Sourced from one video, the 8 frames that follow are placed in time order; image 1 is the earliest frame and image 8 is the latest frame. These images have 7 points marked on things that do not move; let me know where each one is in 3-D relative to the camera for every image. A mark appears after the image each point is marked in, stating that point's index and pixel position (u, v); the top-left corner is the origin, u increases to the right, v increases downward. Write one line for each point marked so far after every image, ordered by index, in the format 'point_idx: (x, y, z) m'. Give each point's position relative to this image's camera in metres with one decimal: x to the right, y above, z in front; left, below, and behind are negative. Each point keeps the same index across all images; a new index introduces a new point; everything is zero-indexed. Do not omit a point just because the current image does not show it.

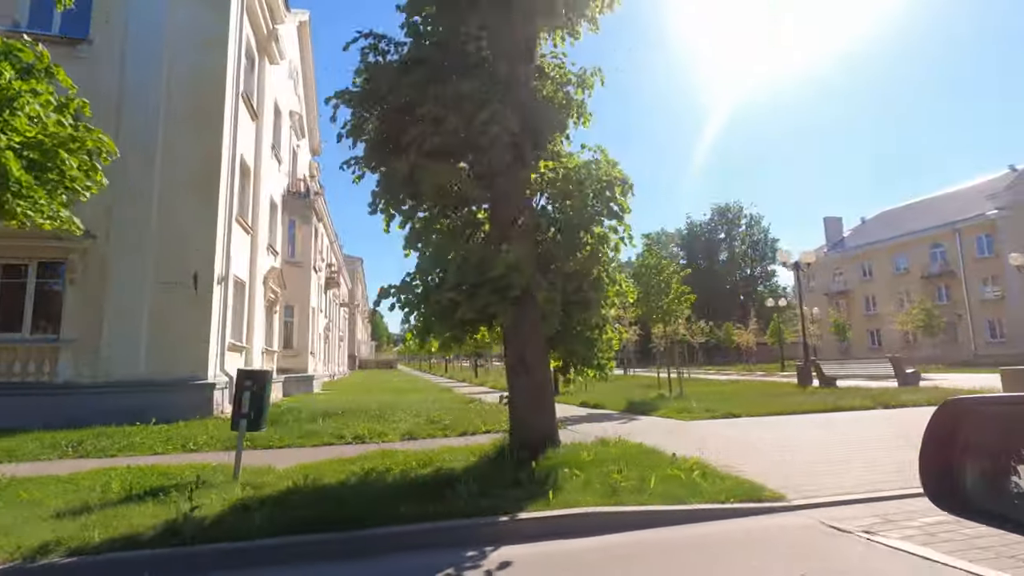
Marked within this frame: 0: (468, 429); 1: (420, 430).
0: (-1.0, -2.9, +10.7) m
1: (-2.0, -2.9, +10.8) m
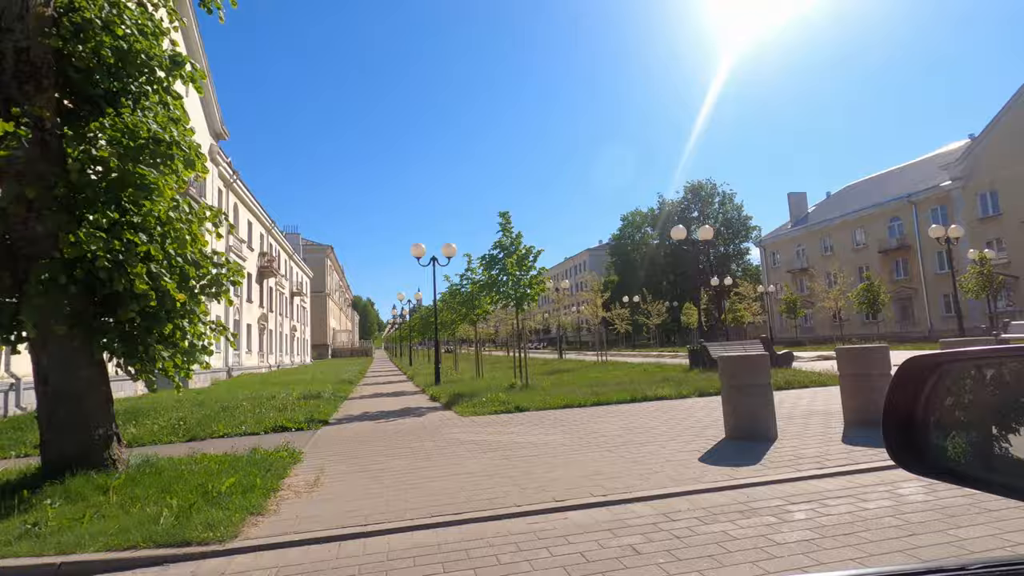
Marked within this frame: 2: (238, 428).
0: (-5.8, -2.7, +9.6) m
1: (-6.8, -2.7, +9.7) m
2: (-5.2, -2.7, +10.1) m
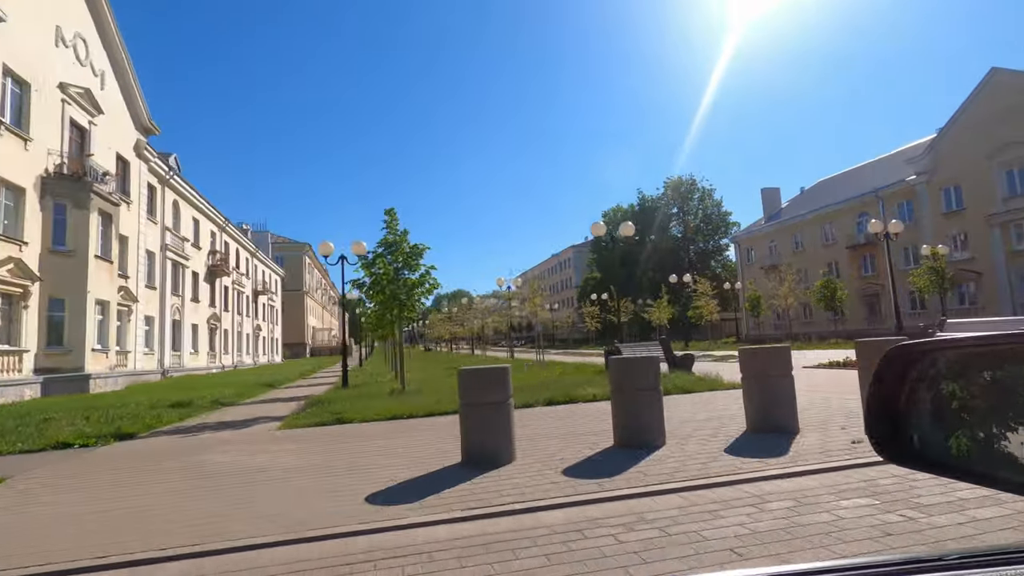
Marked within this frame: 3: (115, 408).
0: (-9.2, -2.8, +8.8) m
1: (-10.2, -2.8, +8.8) m
2: (-8.6, -2.8, +9.2) m
3: (-10.2, -3.1, +13.1) m
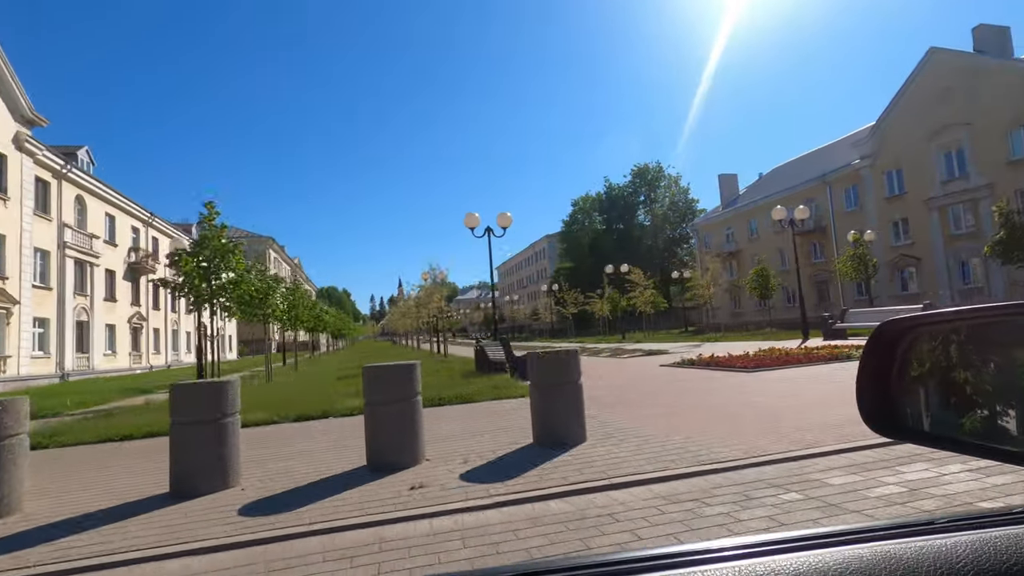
0: (-13.9, -3.0, +7.6) m
1: (-14.9, -3.1, +7.6) m
2: (-13.4, -3.0, +8.0) m
3: (-15.0, -3.2, +11.8) m
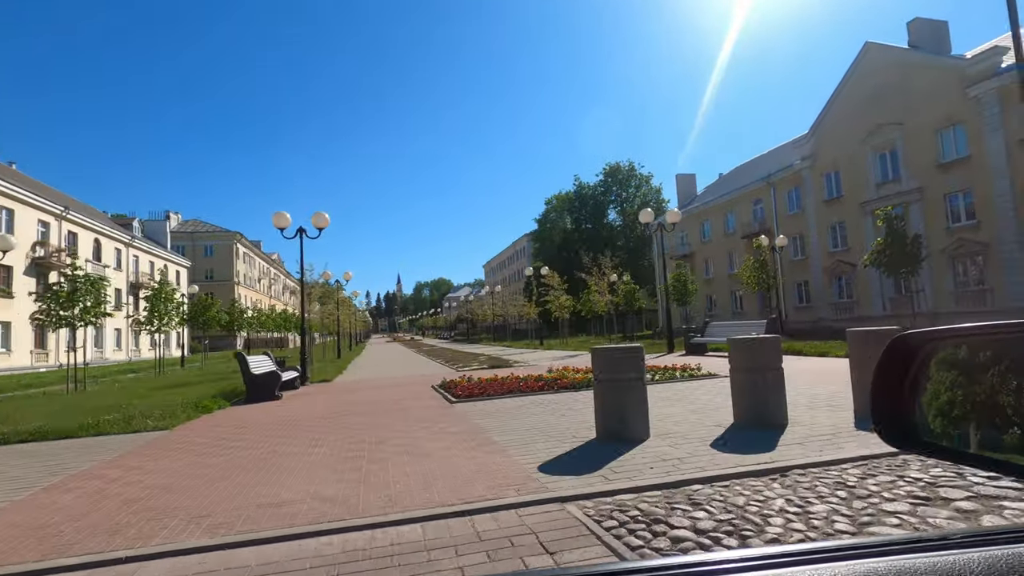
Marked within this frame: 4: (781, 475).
0: (-20.7, -3.1, +6.1) m
1: (-21.7, -3.1, +6.1) m
2: (-20.1, -3.1, +6.5) m
3: (-21.7, -3.3, +10.4) m
4: (+2.4, -1.7, +4.6) m
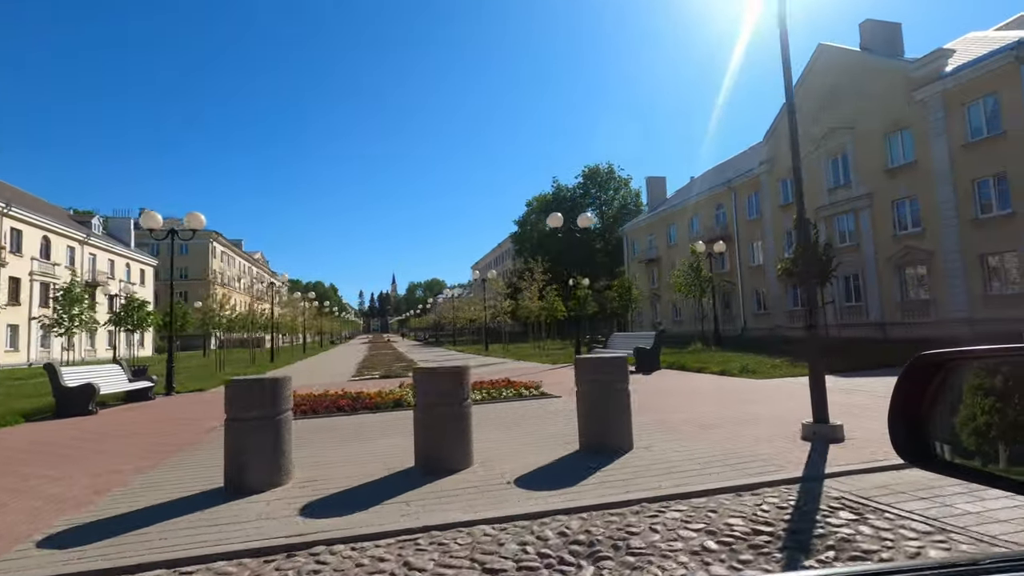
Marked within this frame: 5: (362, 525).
0: (-24.7, -3.1, +5.1) m
1: (-25.7, -3.1, +5.2) m
2: (-24.1, -3.1, +5.6) m
3: (-25.7, -3.3, +9.4) m
4: (-1.6, -1.9, +3.6) m
5: (-1.2, -1.9, +4.1) m
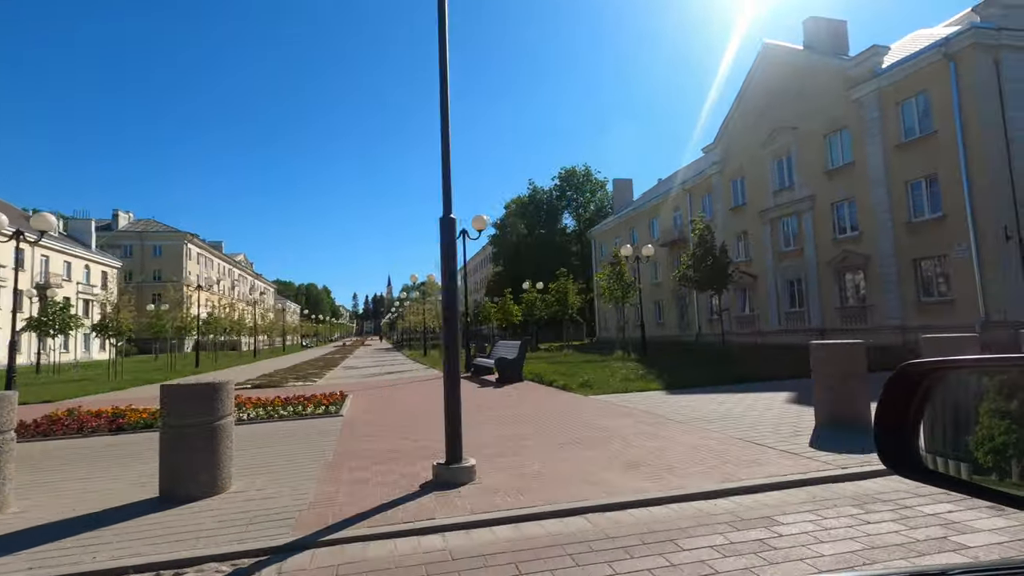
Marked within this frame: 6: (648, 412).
0: (-29.0, -3.1, +4.1) m
1: (-30.0, -3.2, +4.2) m
2: (-28.4, -3.2, +4.6) m
3: (-30.0, -3.4, +8.4) m
4: (-5.9, -2.0, +2.6) m
5: (-5.5, -2.0, +3.1) m
6: (+2.6, -2.4, +9.8) m
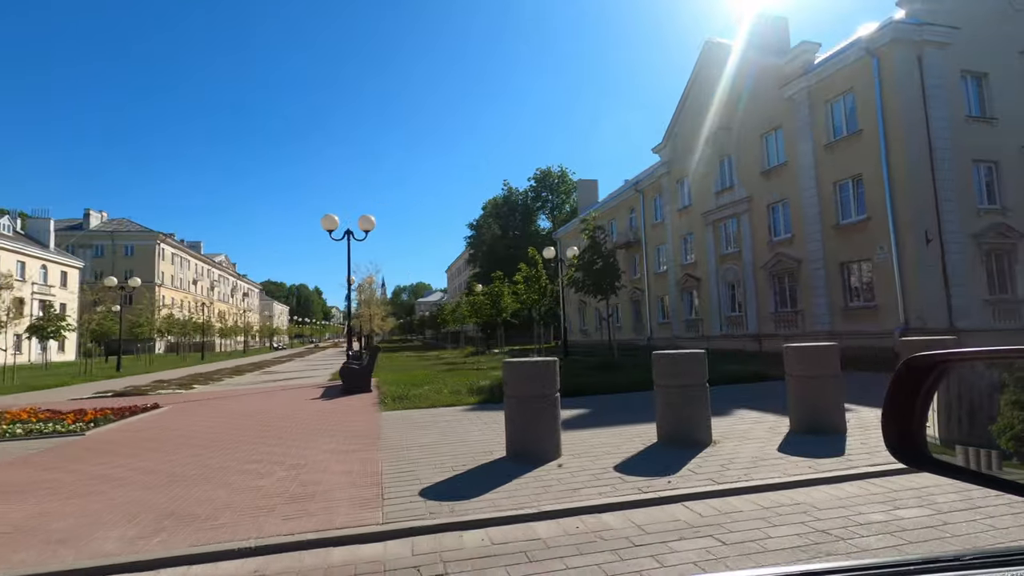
0: (-33.2, -3.1, +3.1) m
1: (-34.2, -3.2, +3.1) m
2: (-32.6, -3.1, +3.5) m
3: (-34.2, -3.3, +7.4) m
4: (-10.1, -2.1, +1.7) m
5: (-9.7, -2.1, +2.2) m
6: (-1.6, -2.5, +8.8) m
